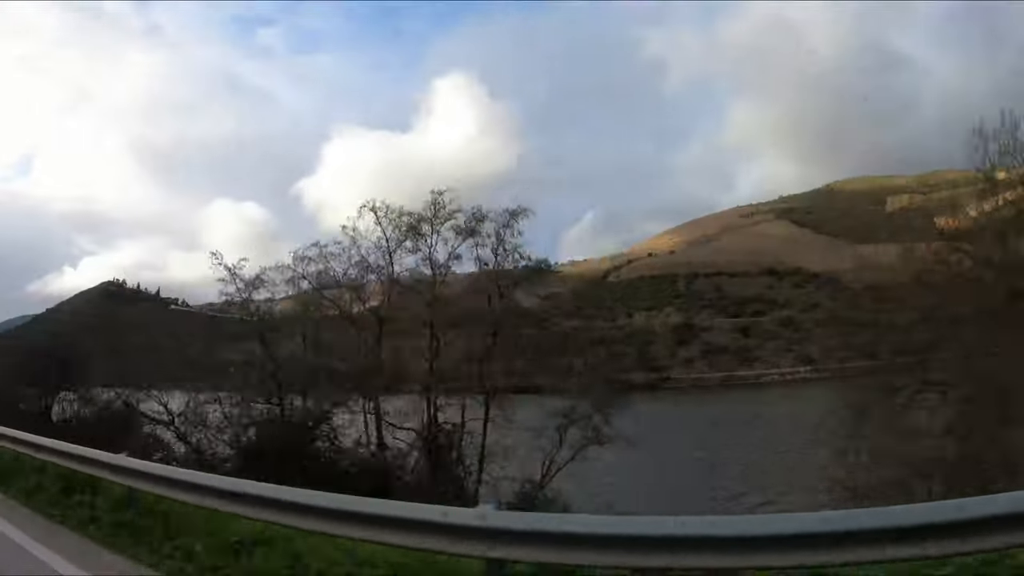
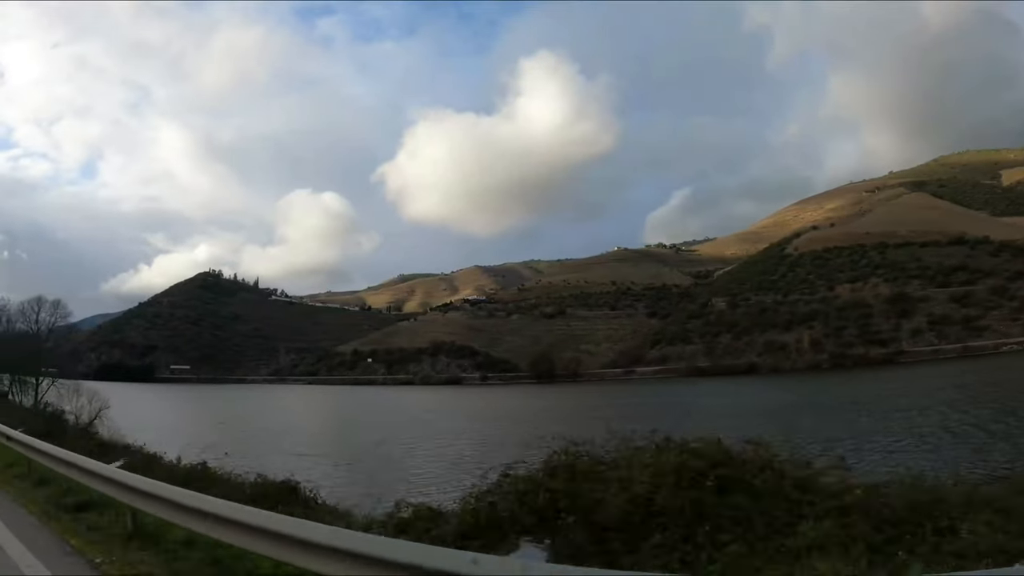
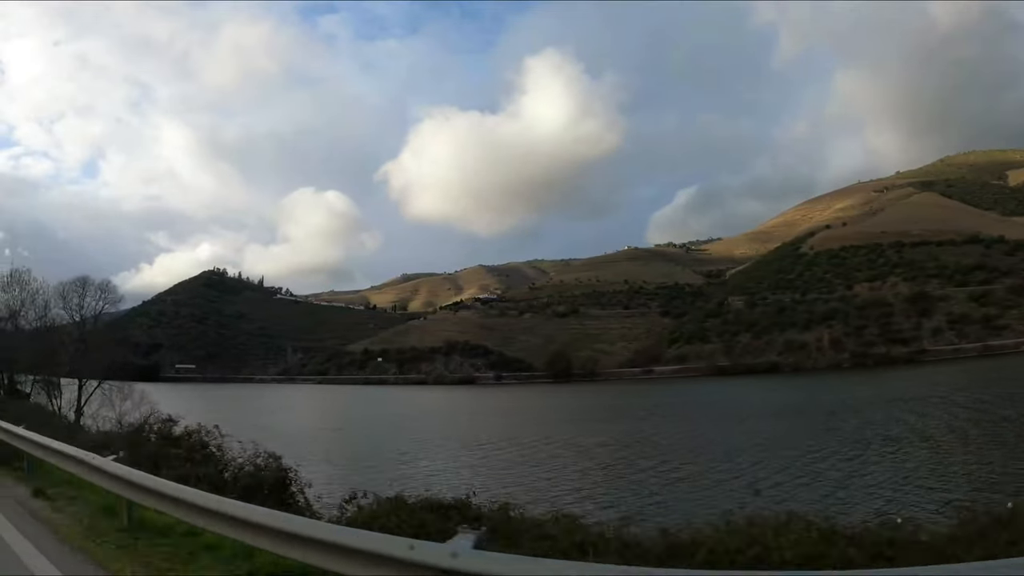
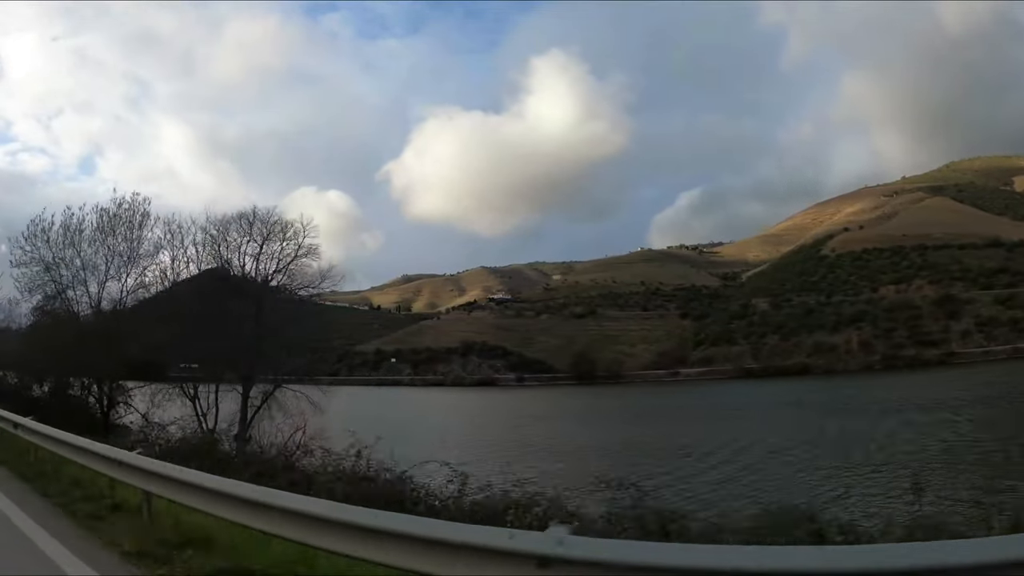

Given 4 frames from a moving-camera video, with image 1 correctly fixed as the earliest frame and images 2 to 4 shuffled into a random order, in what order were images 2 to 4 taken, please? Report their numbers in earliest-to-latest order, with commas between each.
2, 3, 4
